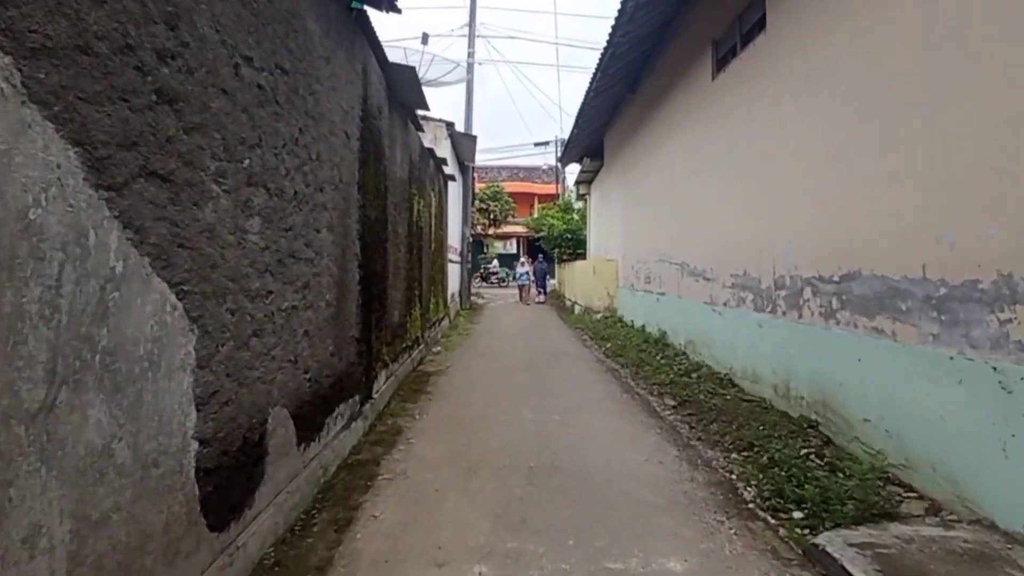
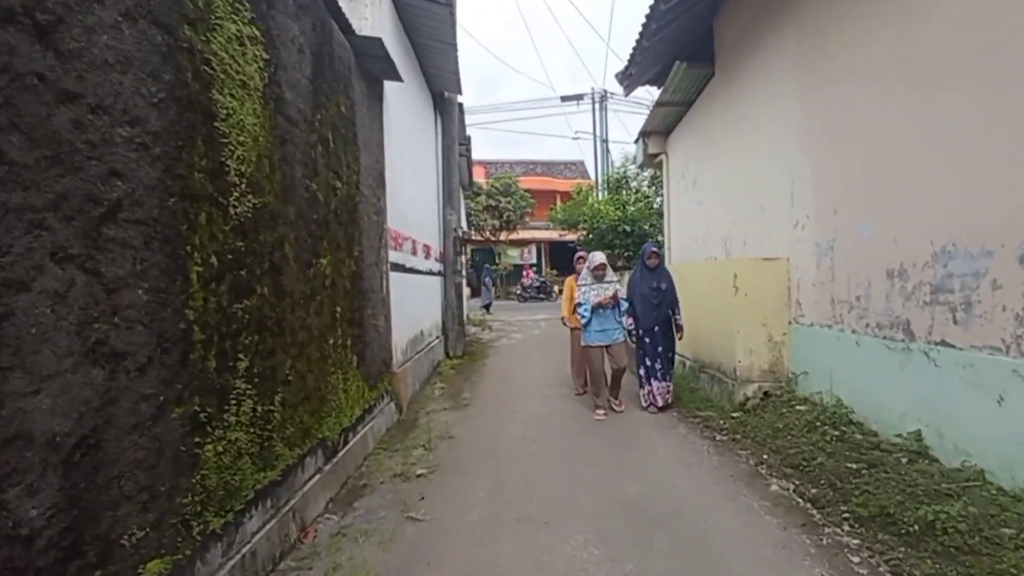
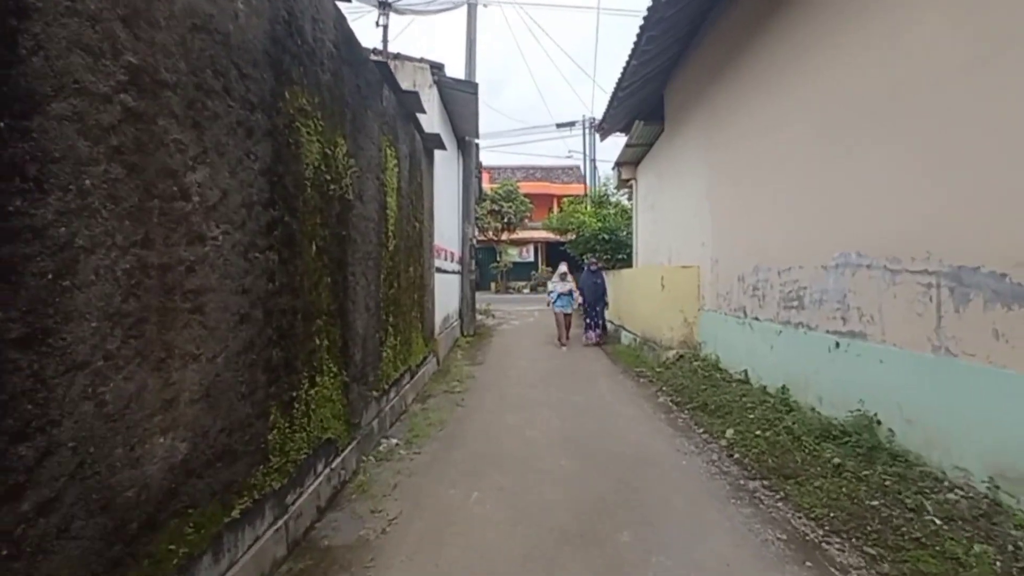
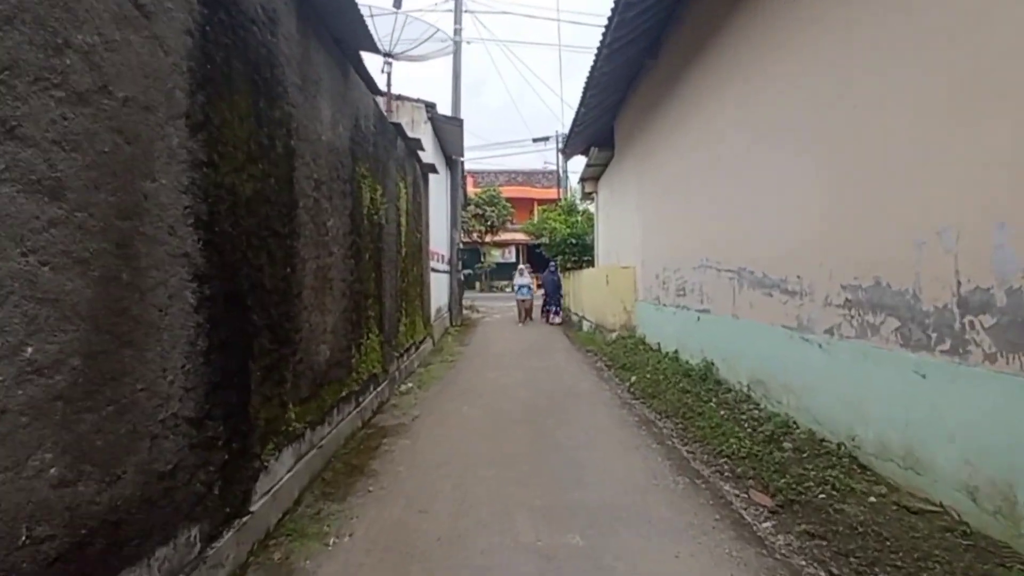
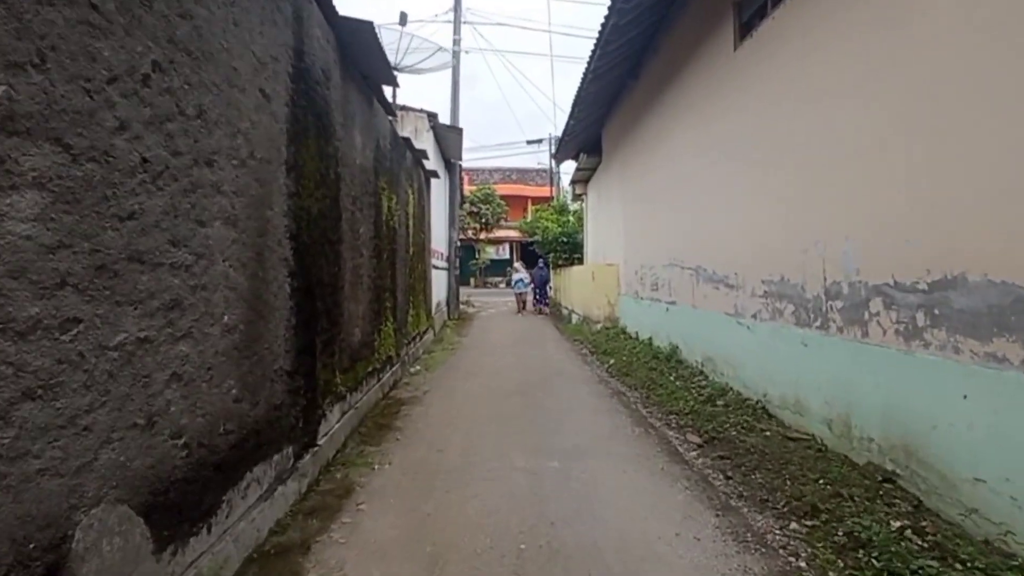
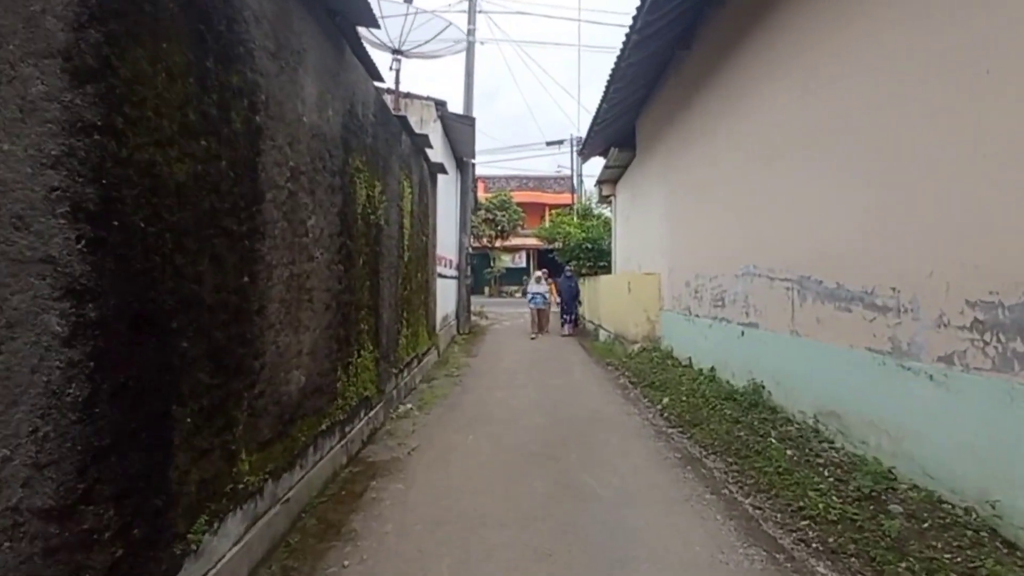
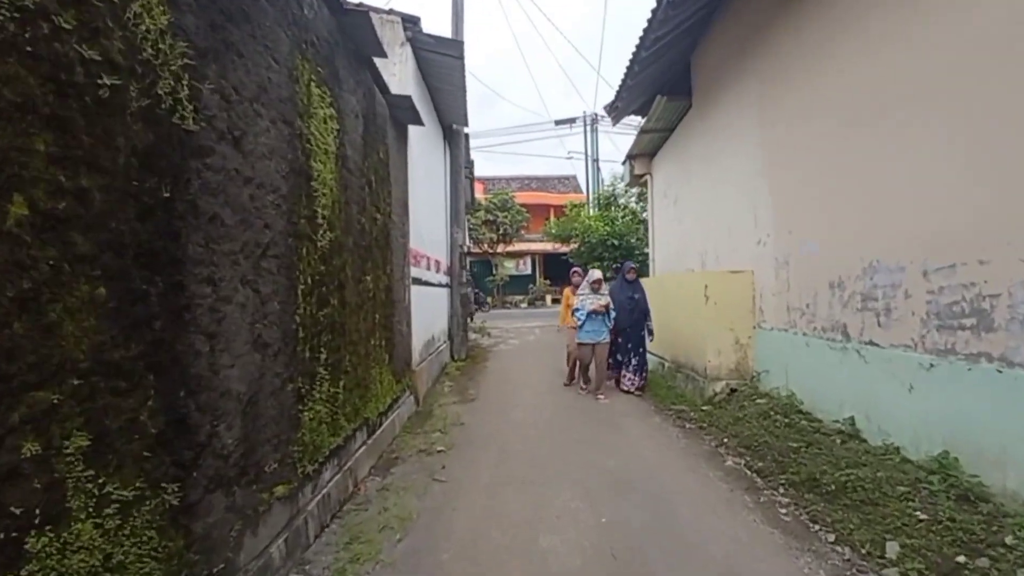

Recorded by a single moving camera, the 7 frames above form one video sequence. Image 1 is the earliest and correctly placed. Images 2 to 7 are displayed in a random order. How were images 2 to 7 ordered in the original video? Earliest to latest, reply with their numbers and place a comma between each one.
5, 4, 6, 3, 7, 2
